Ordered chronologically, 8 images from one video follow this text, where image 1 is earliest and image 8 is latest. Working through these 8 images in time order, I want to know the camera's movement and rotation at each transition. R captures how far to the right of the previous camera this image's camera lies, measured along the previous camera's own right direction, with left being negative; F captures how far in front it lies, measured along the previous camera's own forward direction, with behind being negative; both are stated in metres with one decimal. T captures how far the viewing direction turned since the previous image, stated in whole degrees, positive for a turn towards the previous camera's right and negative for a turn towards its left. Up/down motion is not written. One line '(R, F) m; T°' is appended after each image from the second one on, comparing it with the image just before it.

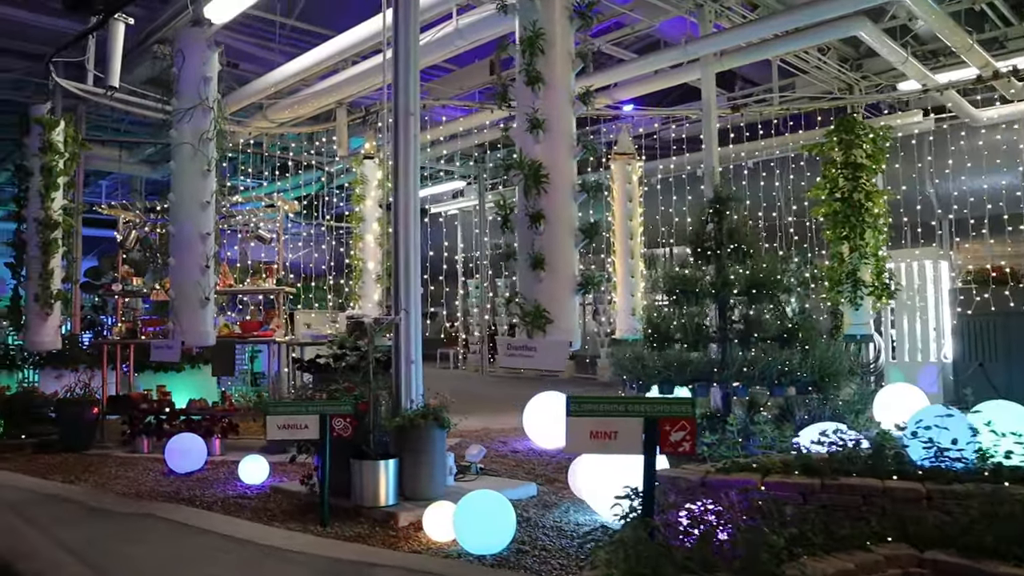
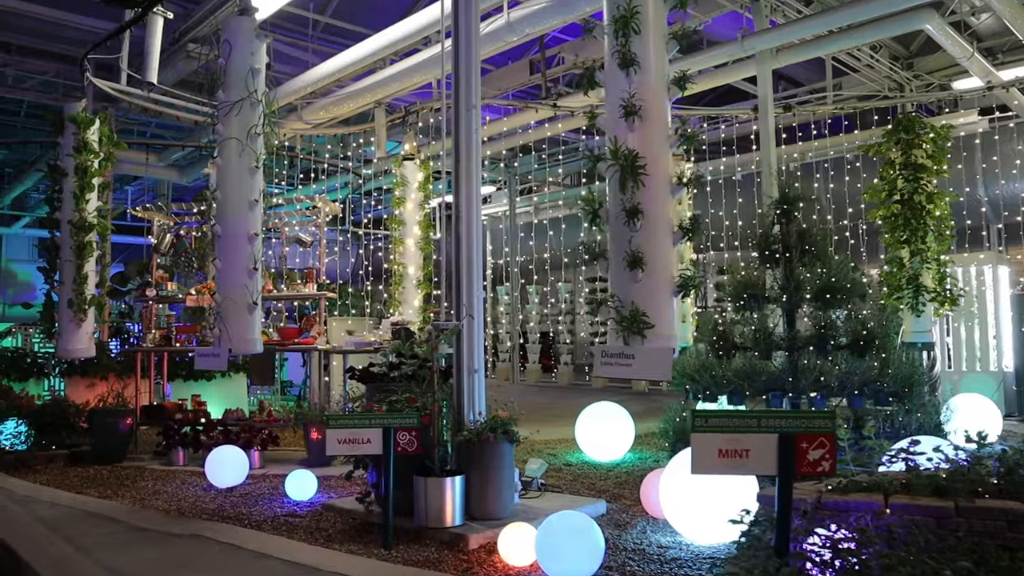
(-0.3, +0.4) m; -1°
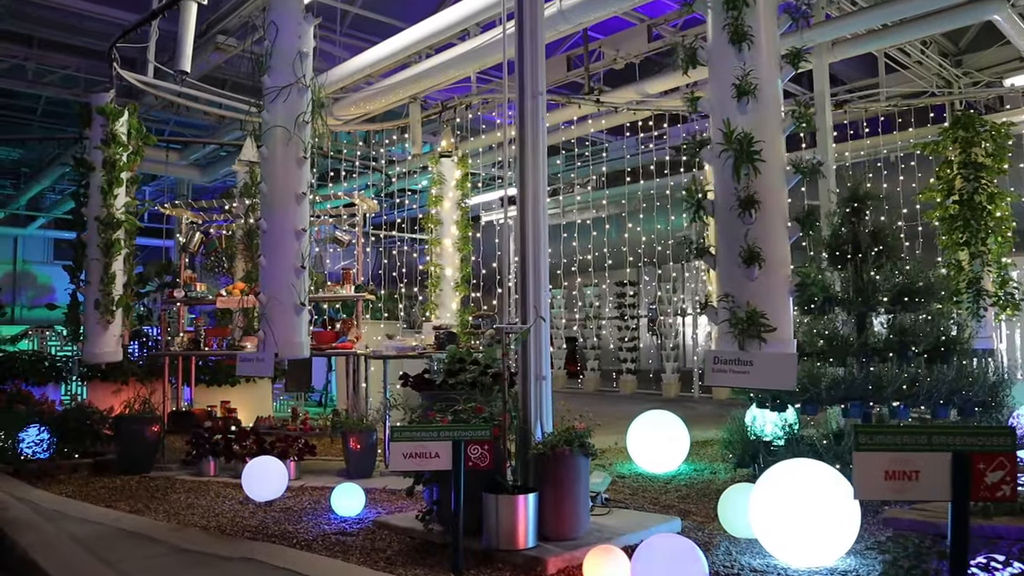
(-0.4, +0.4) m; 0°
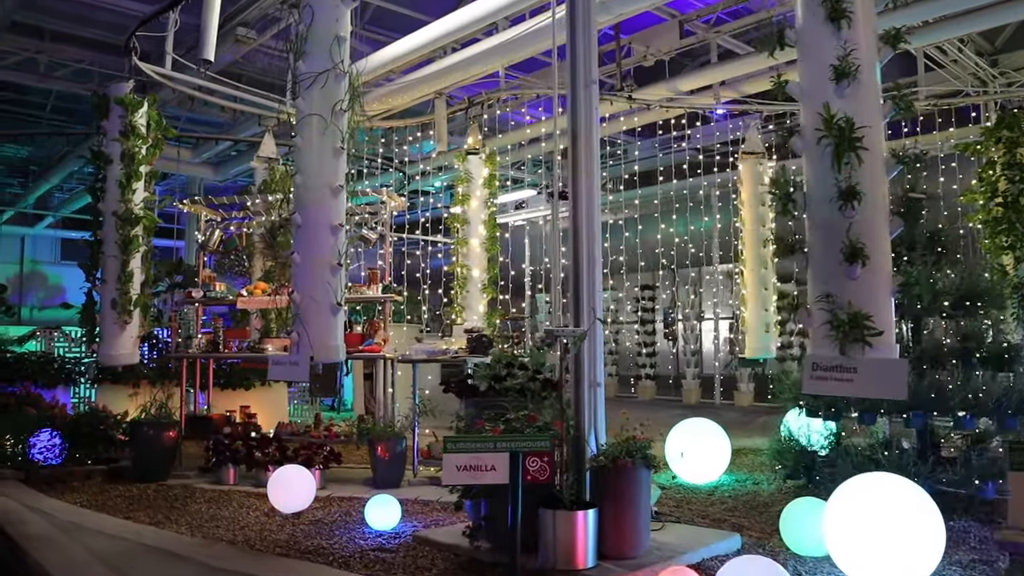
(-0.3, +0.3) m; 0°
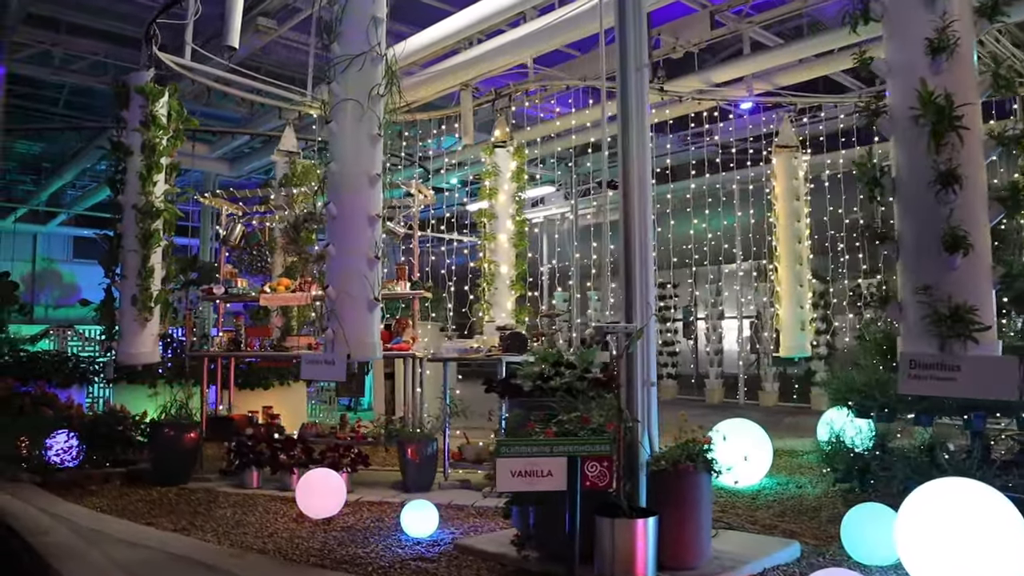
(-0.2, +0.2) m; 0°
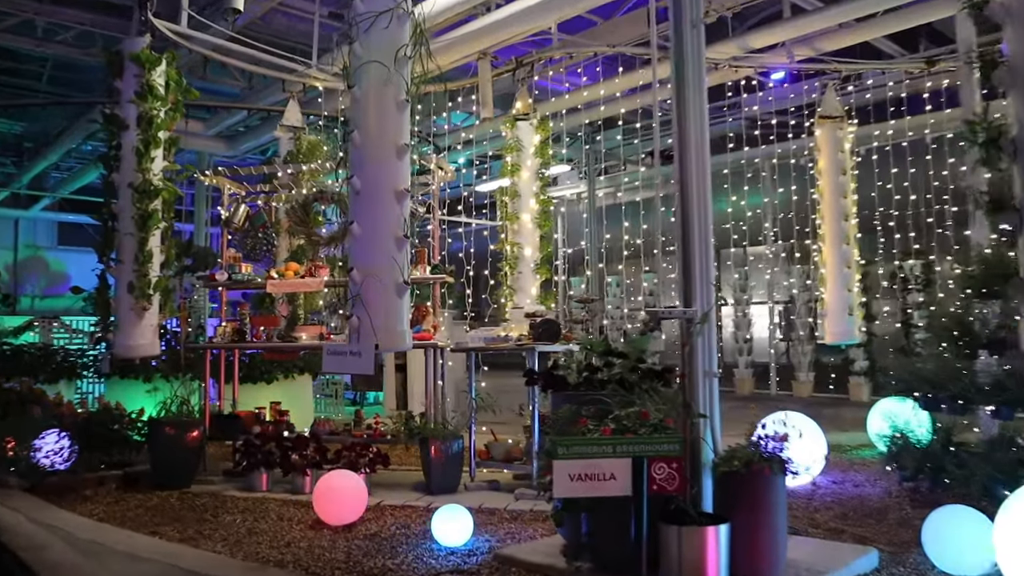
(-0.2, +0.5) m; 0°
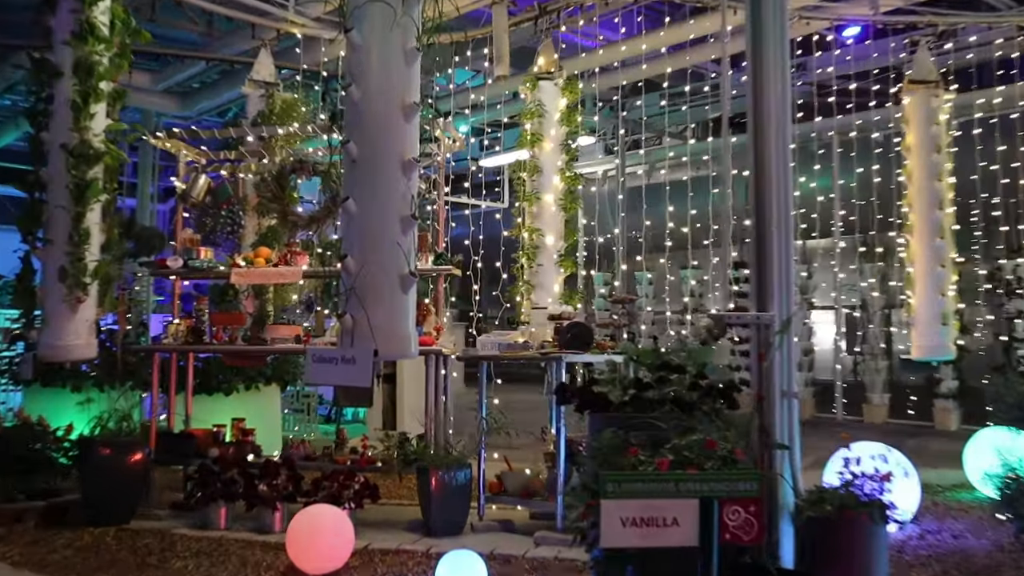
(-0.2, +1.1) m; +2°
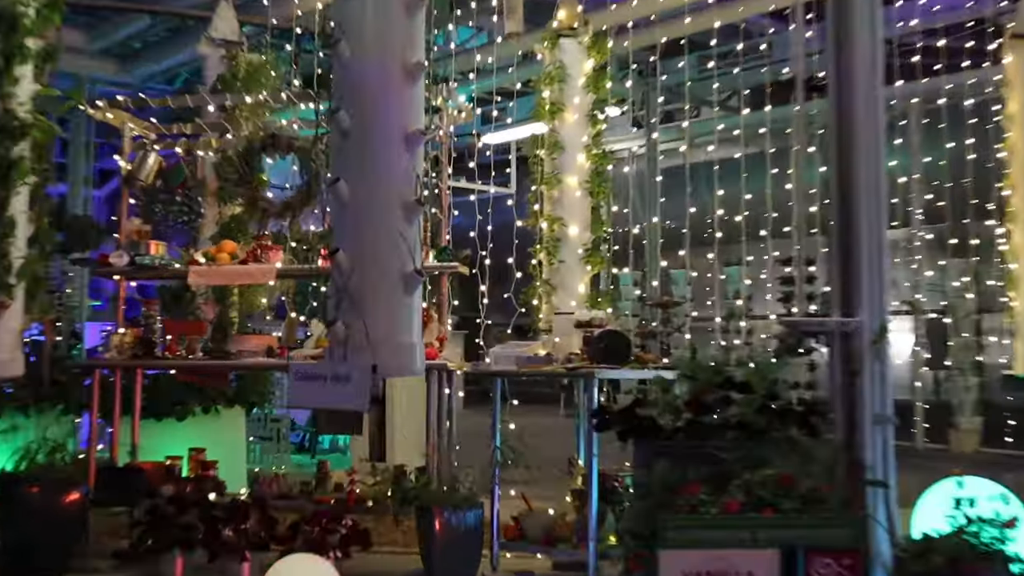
(-0.1, +0.9) m; +1°
